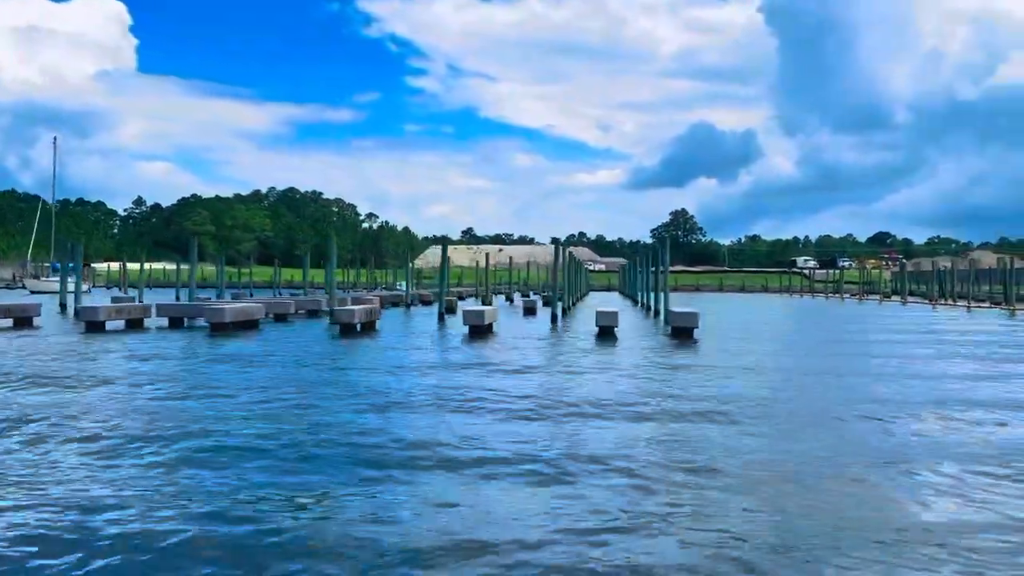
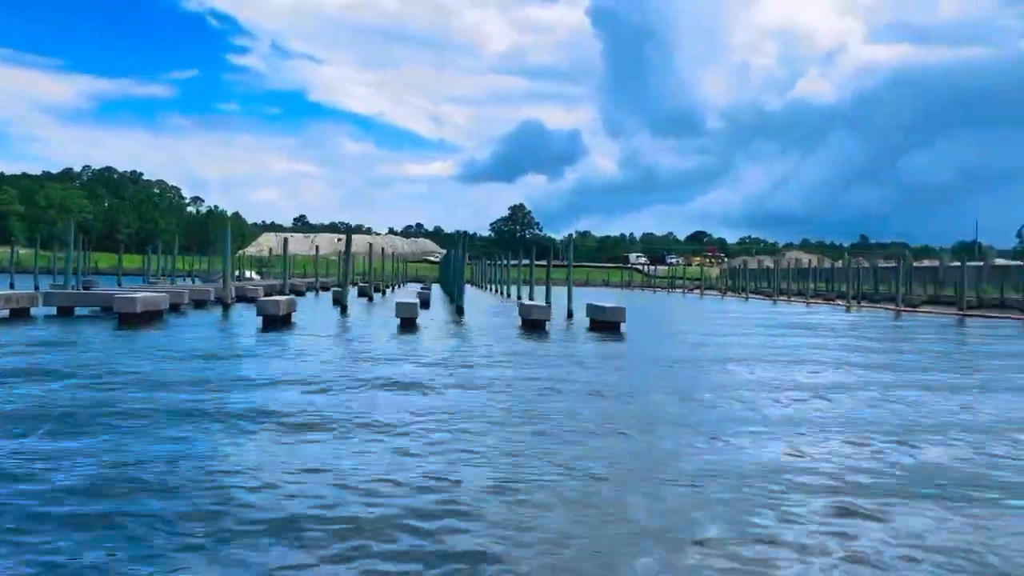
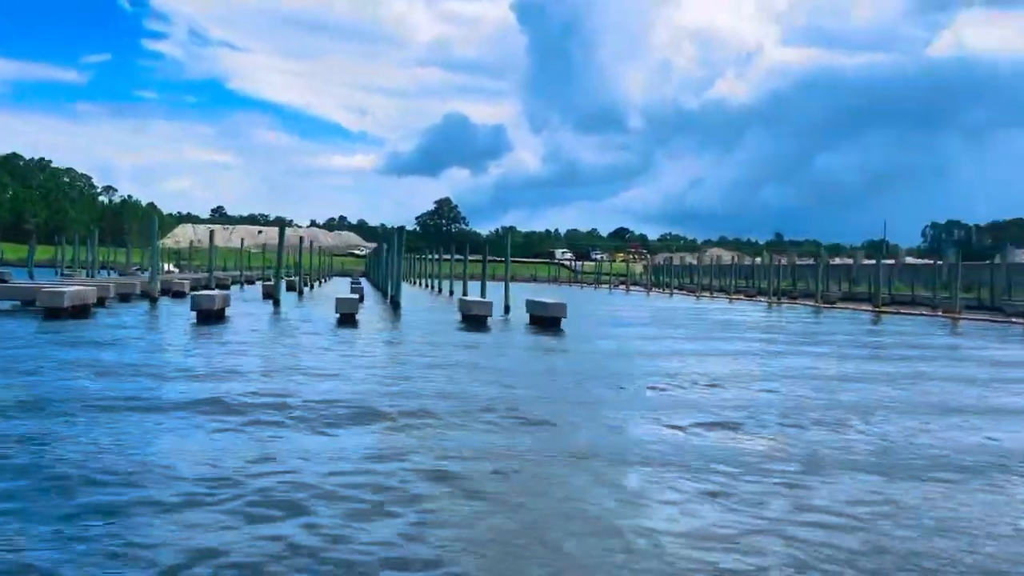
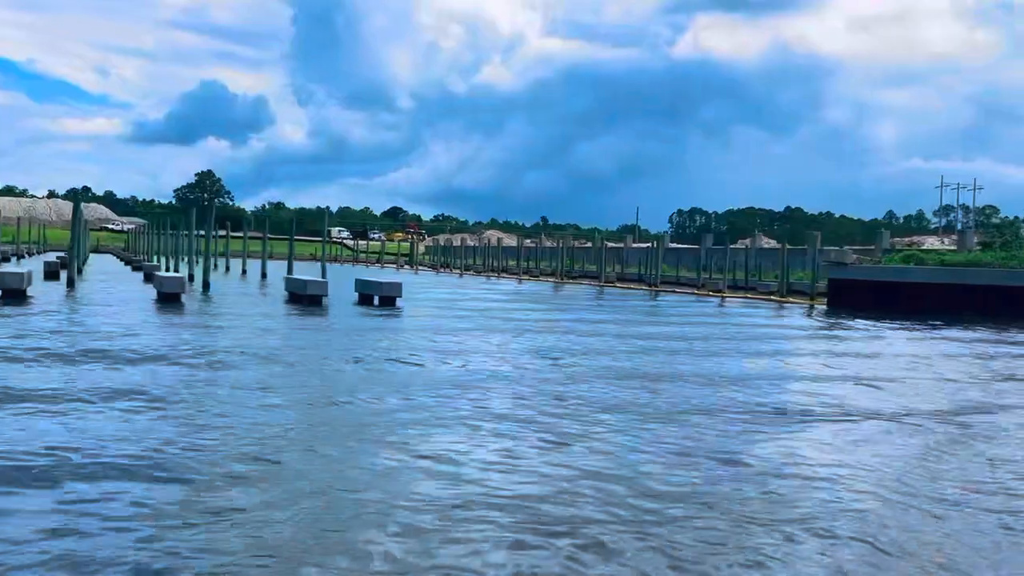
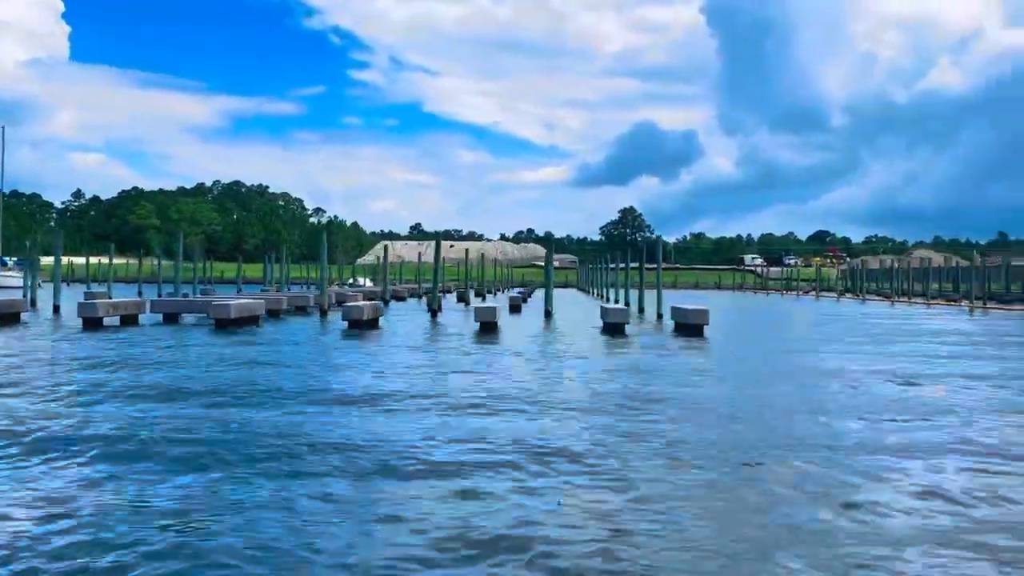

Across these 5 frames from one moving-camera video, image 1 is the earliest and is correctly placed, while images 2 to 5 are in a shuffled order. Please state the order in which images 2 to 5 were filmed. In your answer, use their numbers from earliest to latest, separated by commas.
5, 2, 3, 4
